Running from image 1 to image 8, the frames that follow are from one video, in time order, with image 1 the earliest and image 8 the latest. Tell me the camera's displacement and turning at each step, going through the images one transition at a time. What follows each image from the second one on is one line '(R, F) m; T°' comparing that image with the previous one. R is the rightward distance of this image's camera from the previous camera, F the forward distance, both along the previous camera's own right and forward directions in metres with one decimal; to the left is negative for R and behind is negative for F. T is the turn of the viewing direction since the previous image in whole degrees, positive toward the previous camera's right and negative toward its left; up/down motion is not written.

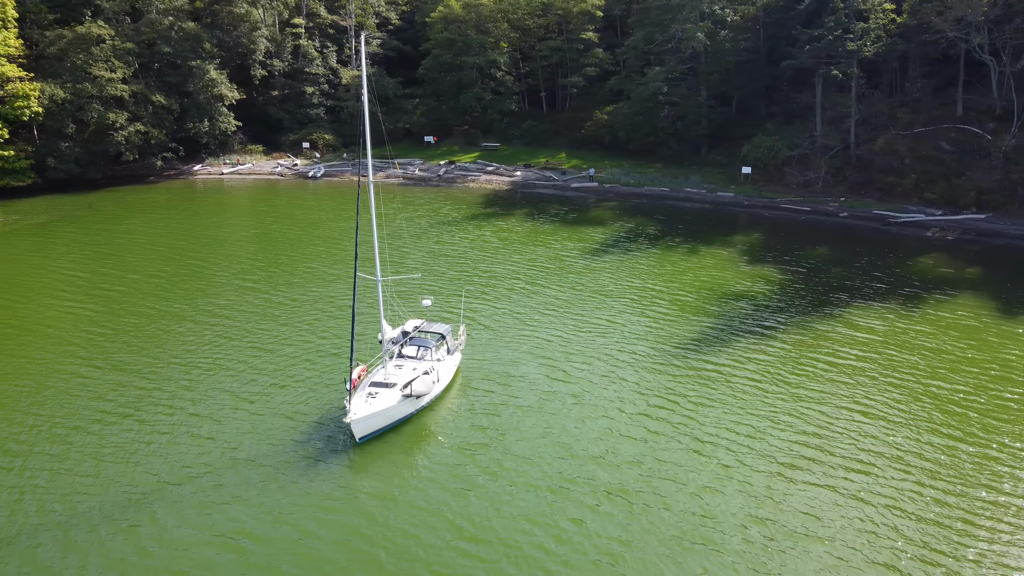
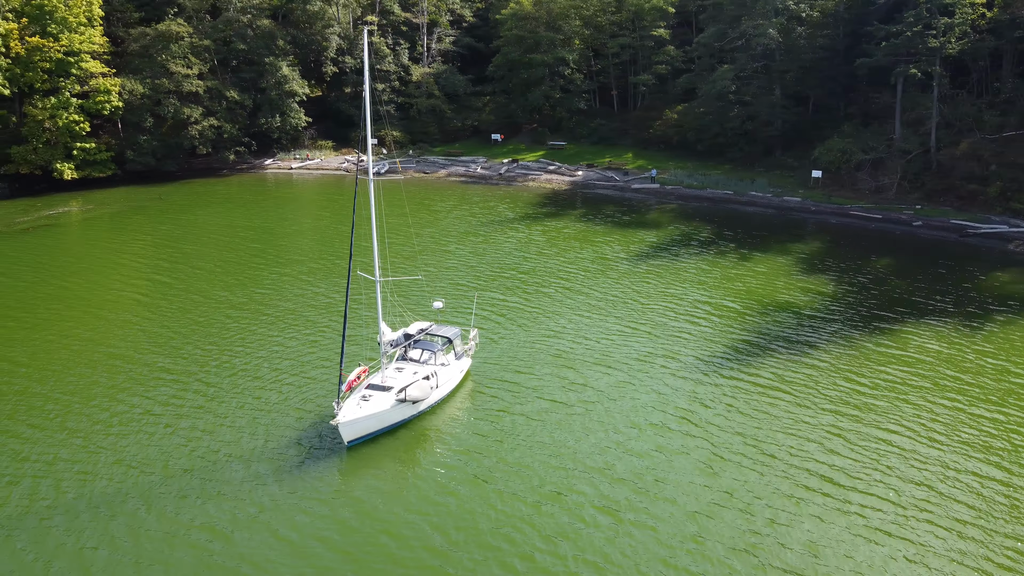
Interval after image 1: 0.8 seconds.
(+2.7, +1.0) m; -6°
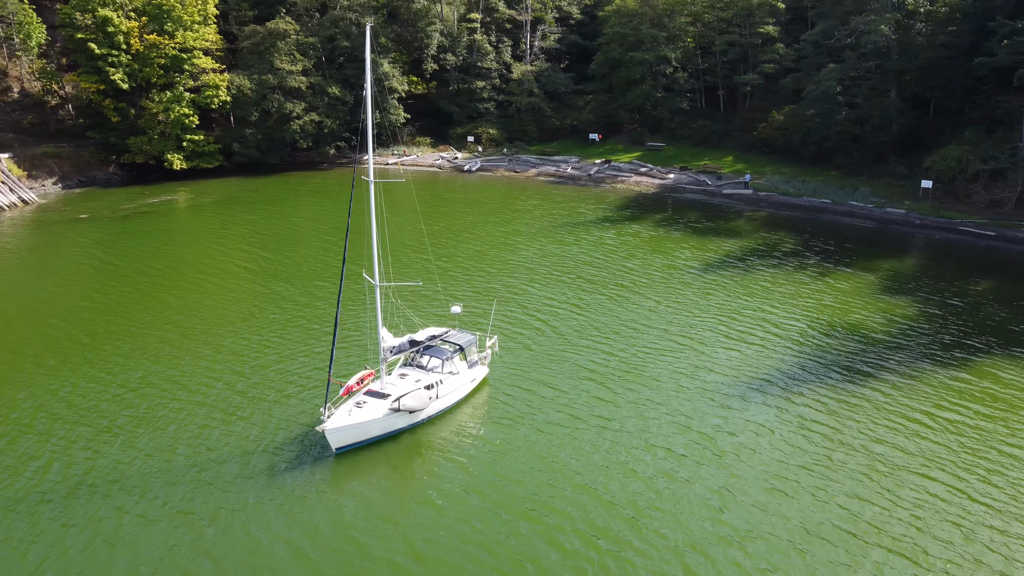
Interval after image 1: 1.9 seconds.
(+3.7, +1.4) m; -9°
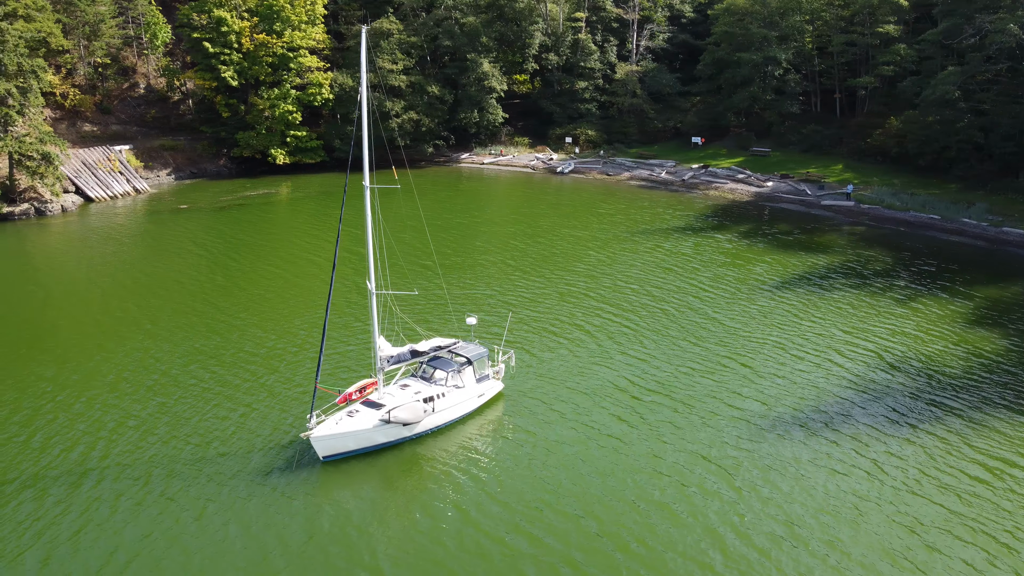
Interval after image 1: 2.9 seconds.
(+3.6, +1.3) m; -9°
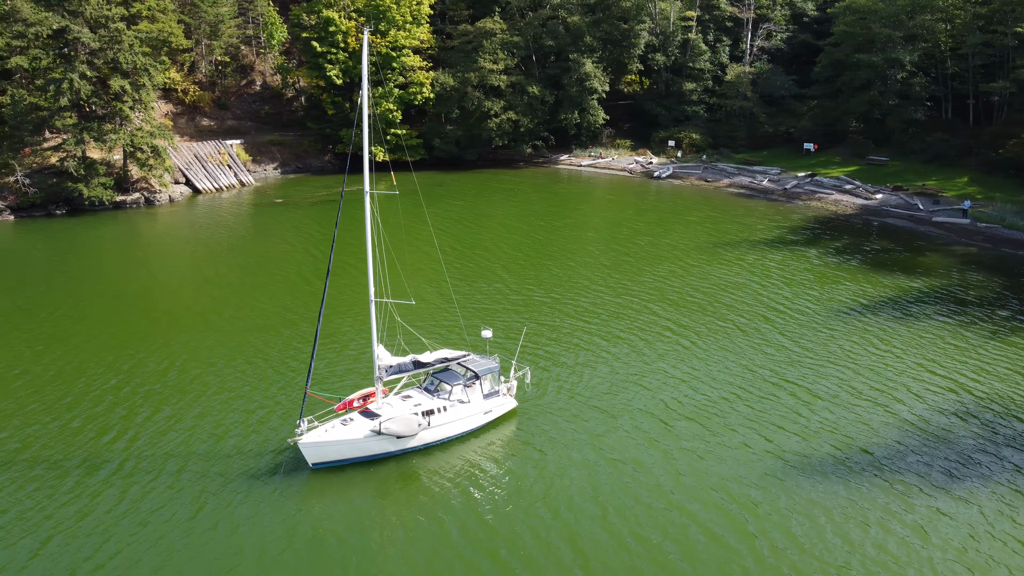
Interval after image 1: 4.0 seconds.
(+3.5, +1.3) m; -9°
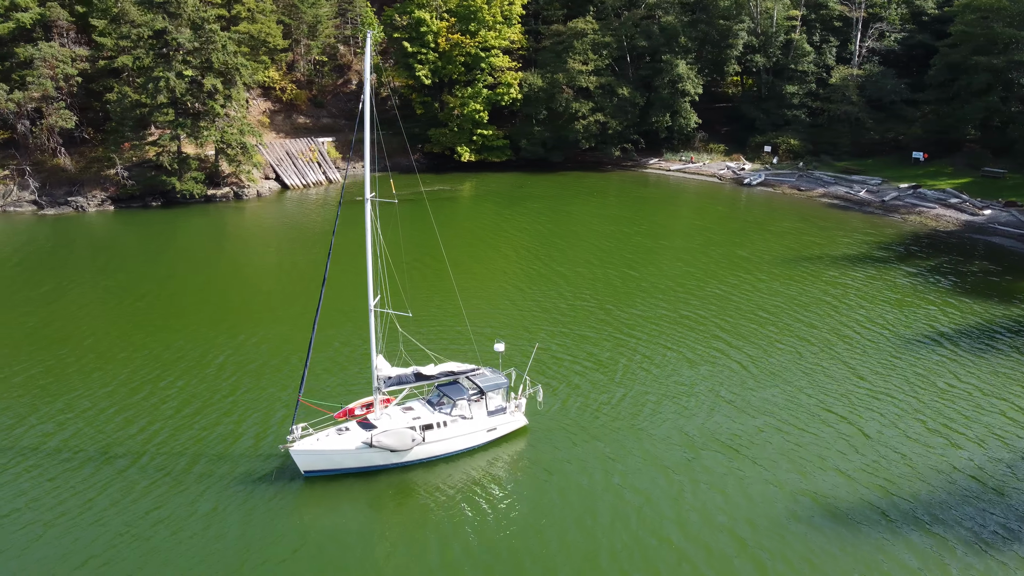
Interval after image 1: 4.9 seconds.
(+3.0, +1.2) m; -8°
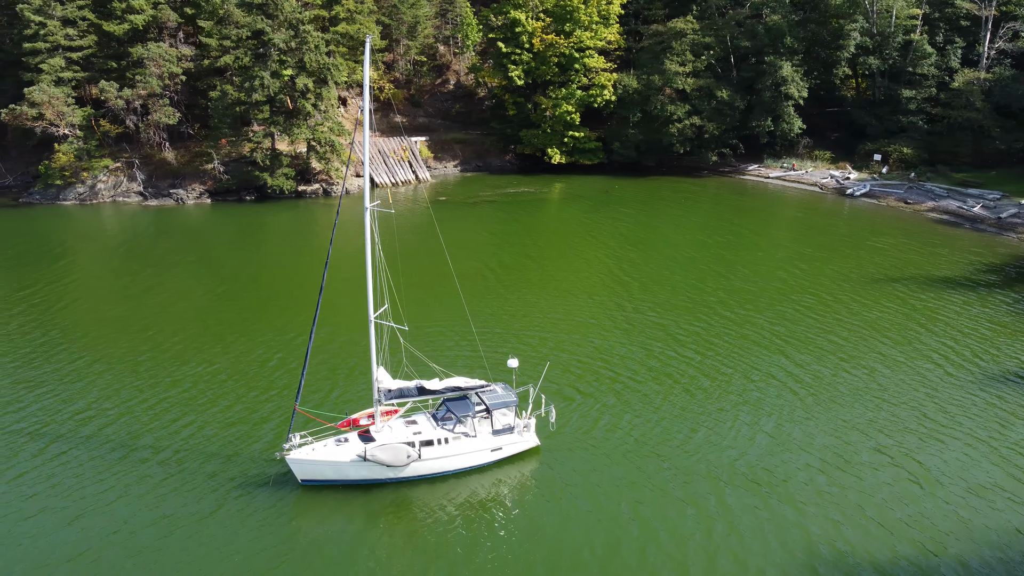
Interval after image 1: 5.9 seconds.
(+3.0, +1.2) m; -8°
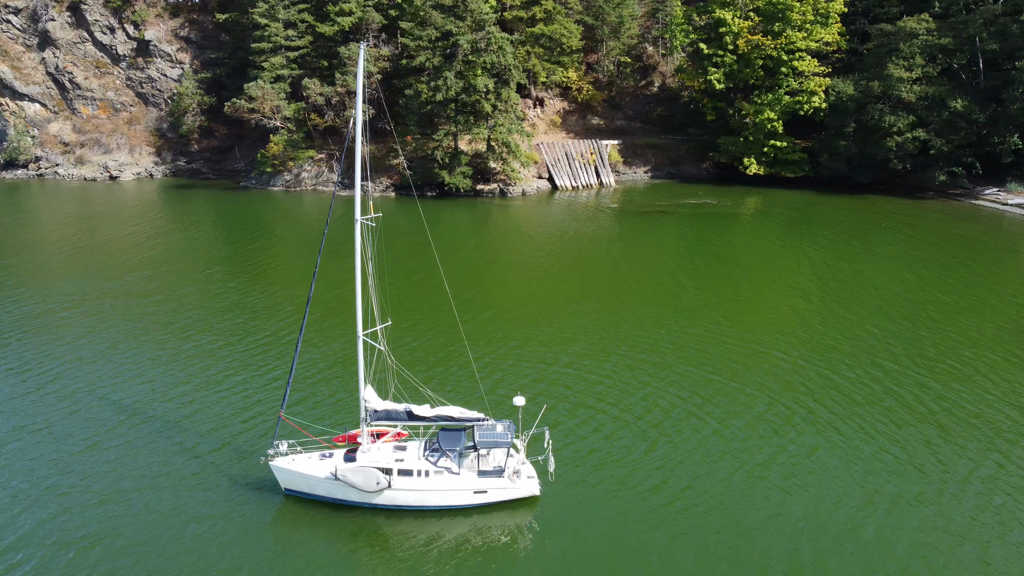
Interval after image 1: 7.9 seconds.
(+6.2, +2.9) m; -17°
